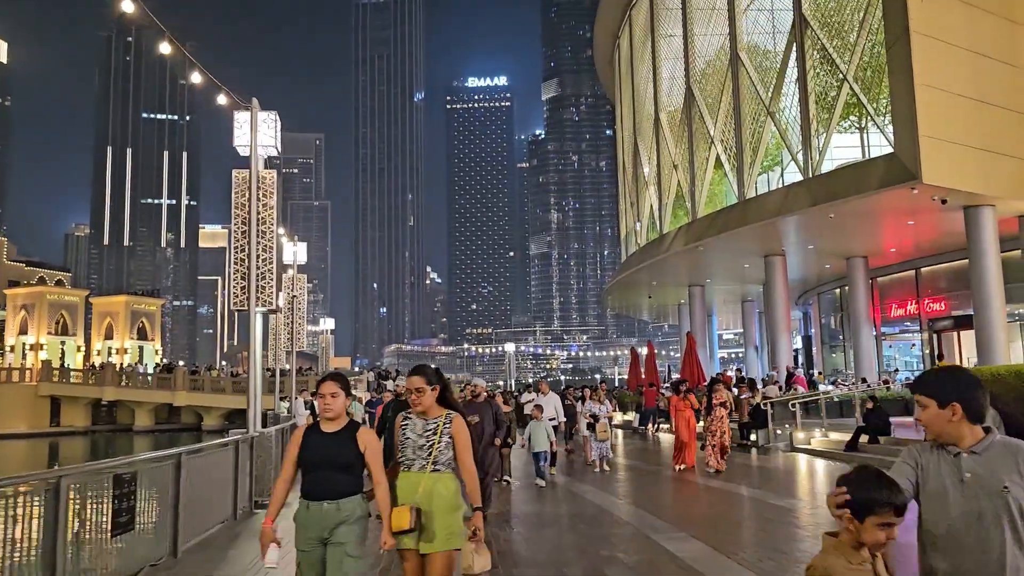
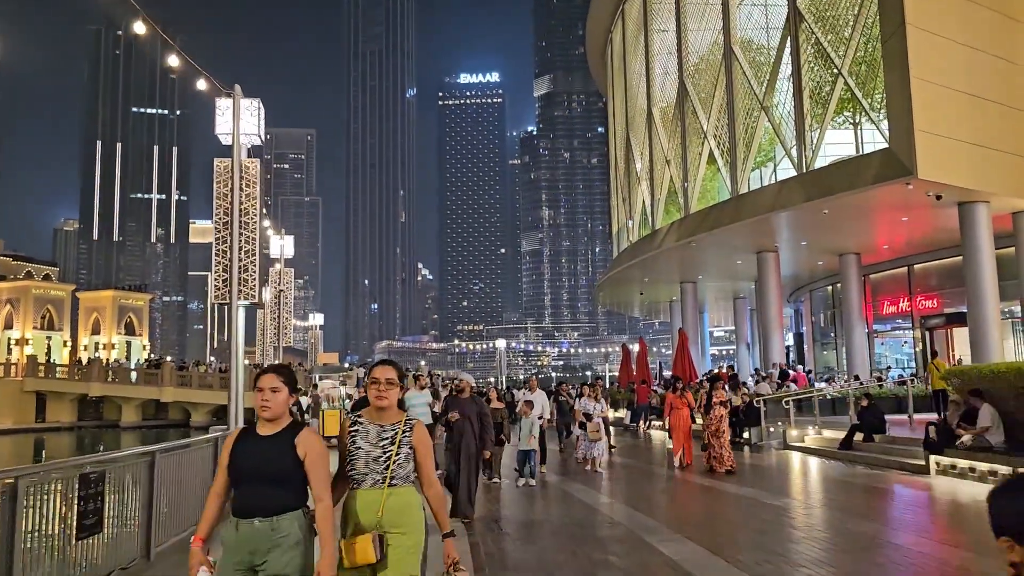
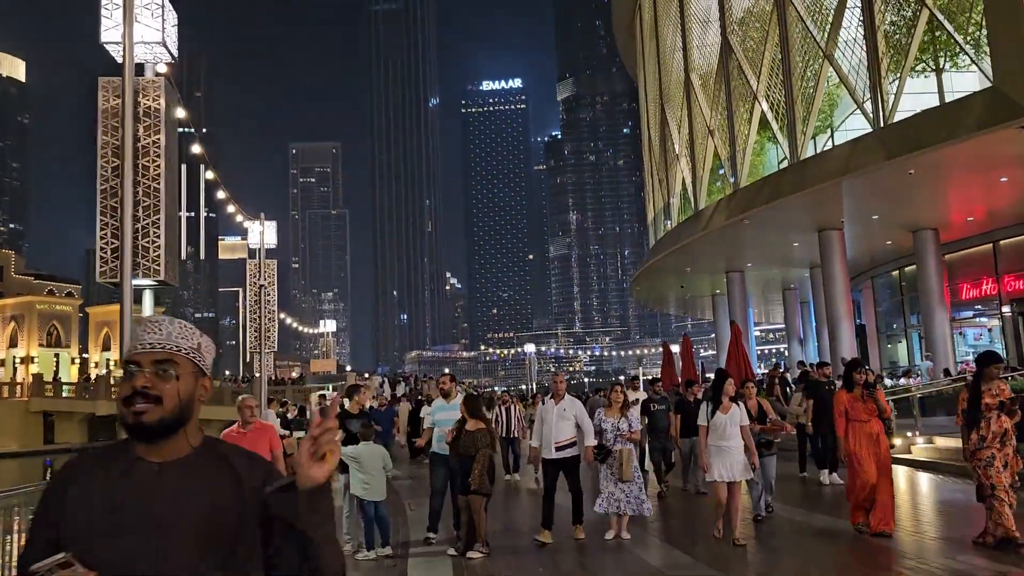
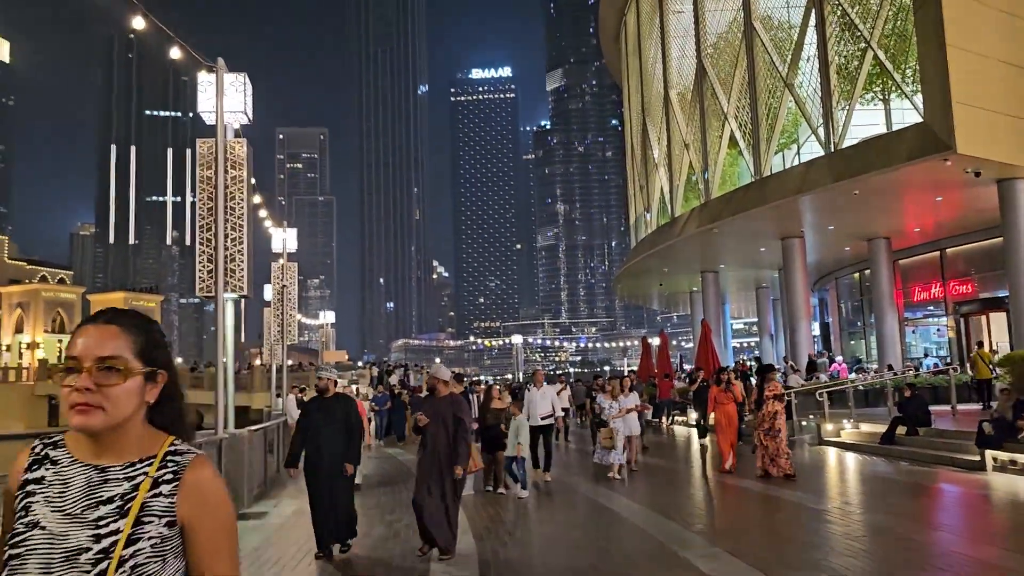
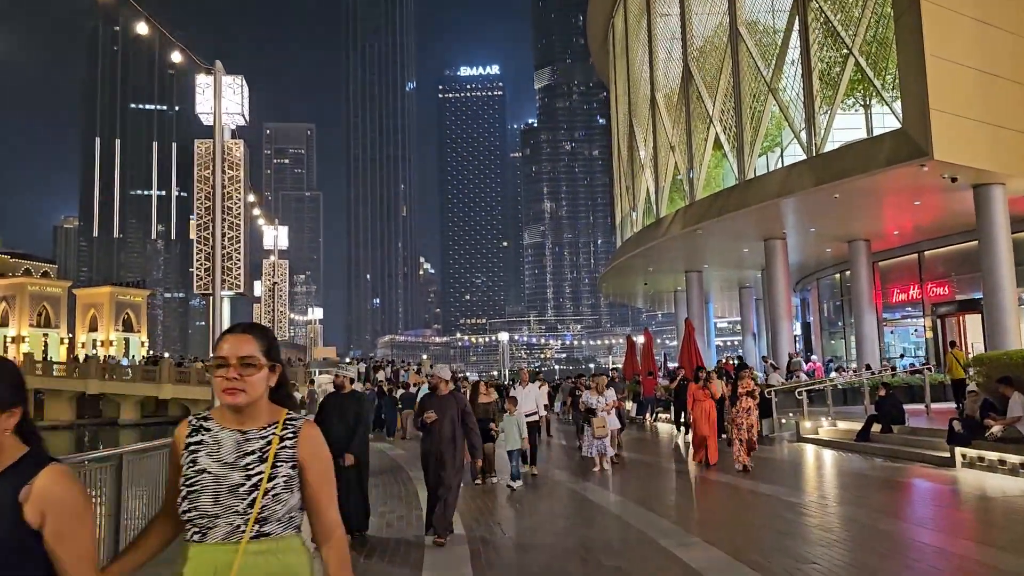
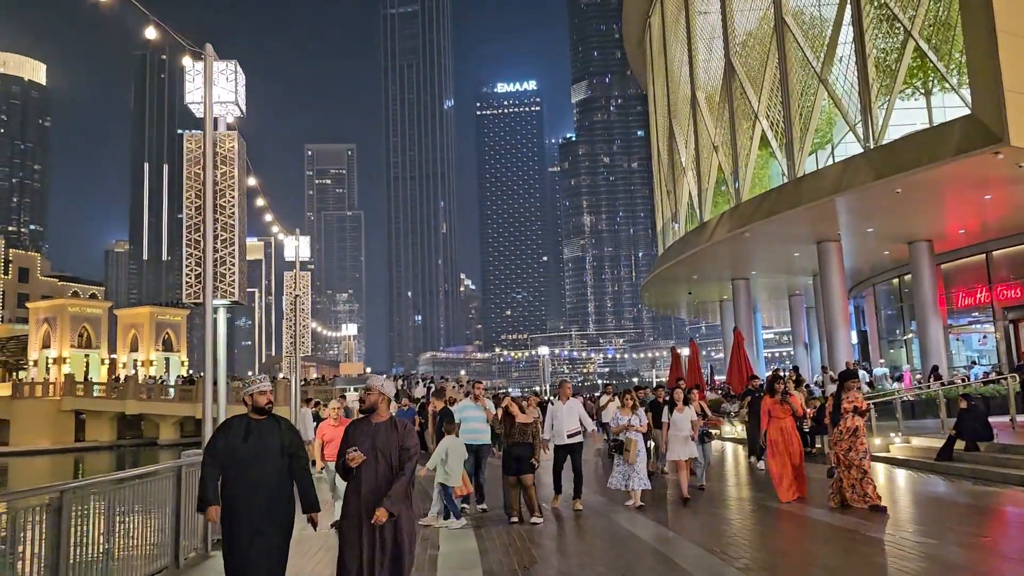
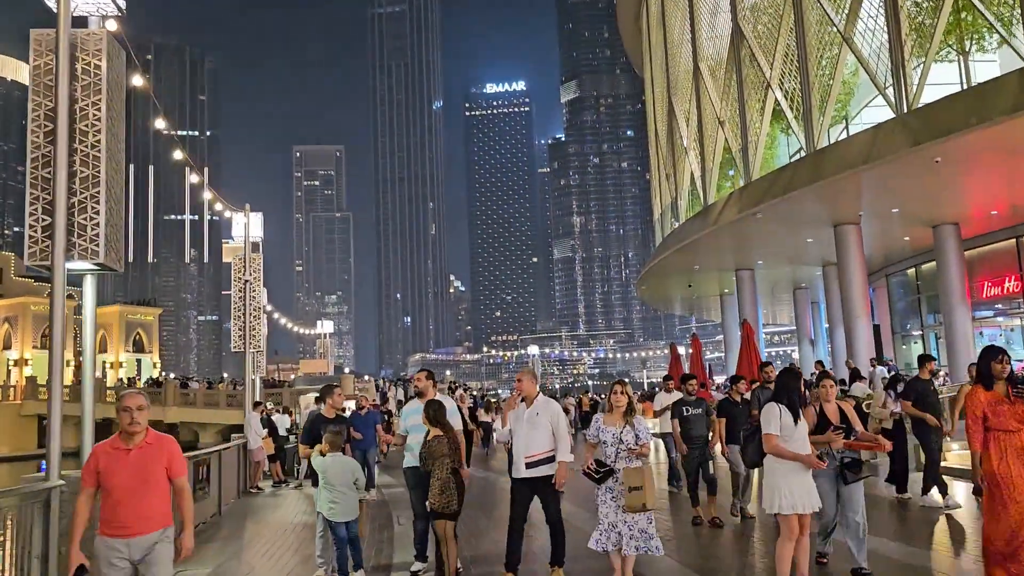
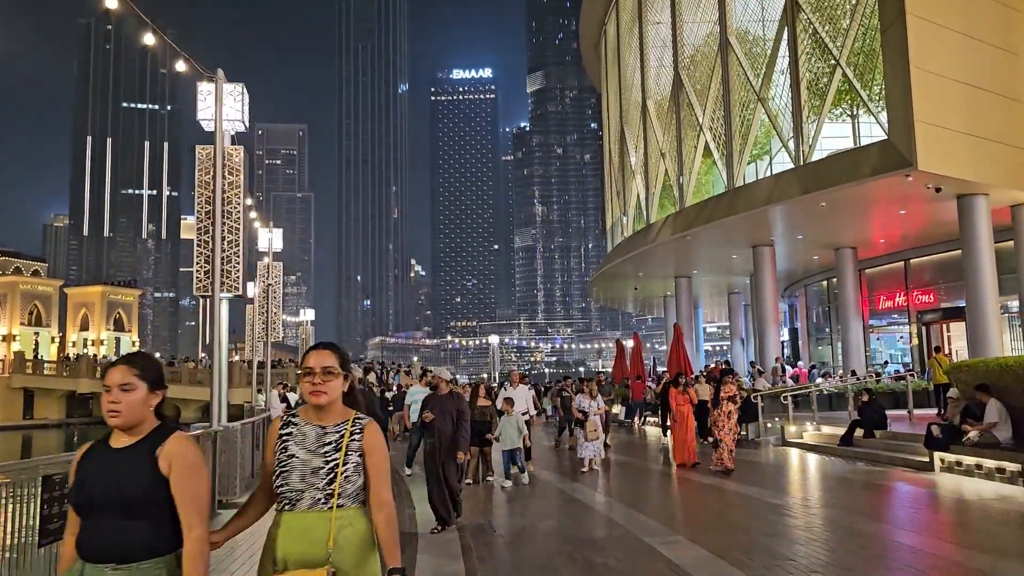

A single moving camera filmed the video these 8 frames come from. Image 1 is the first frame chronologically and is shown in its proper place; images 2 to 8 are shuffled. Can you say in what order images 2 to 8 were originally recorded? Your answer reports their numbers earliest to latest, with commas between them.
2, 8, 5, 4, 6, 3, 7
